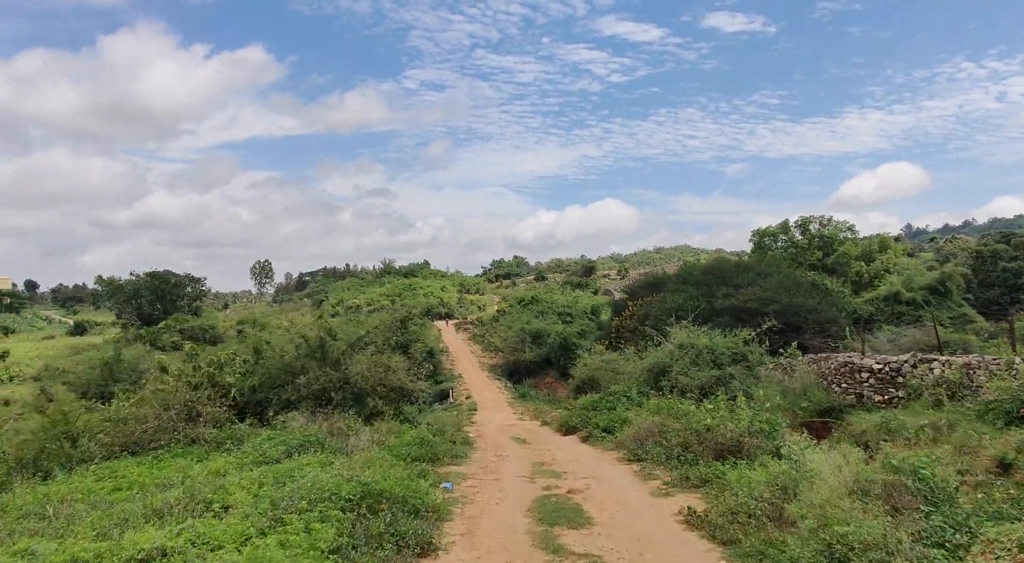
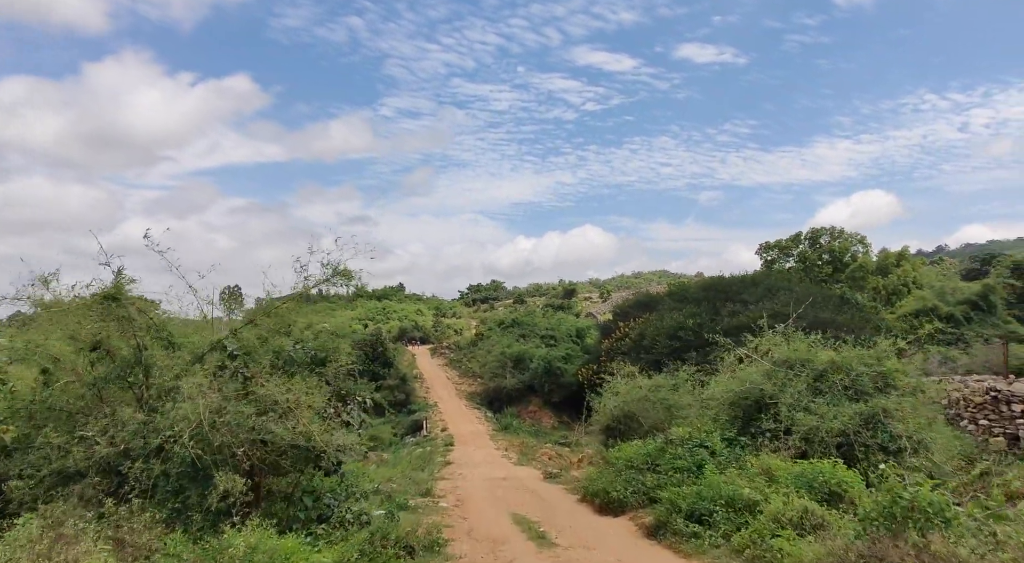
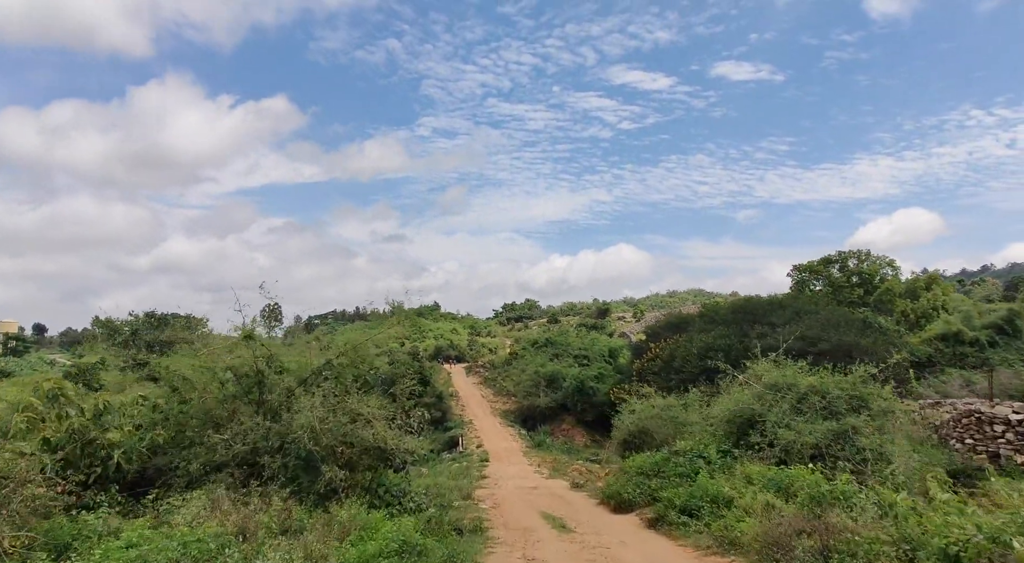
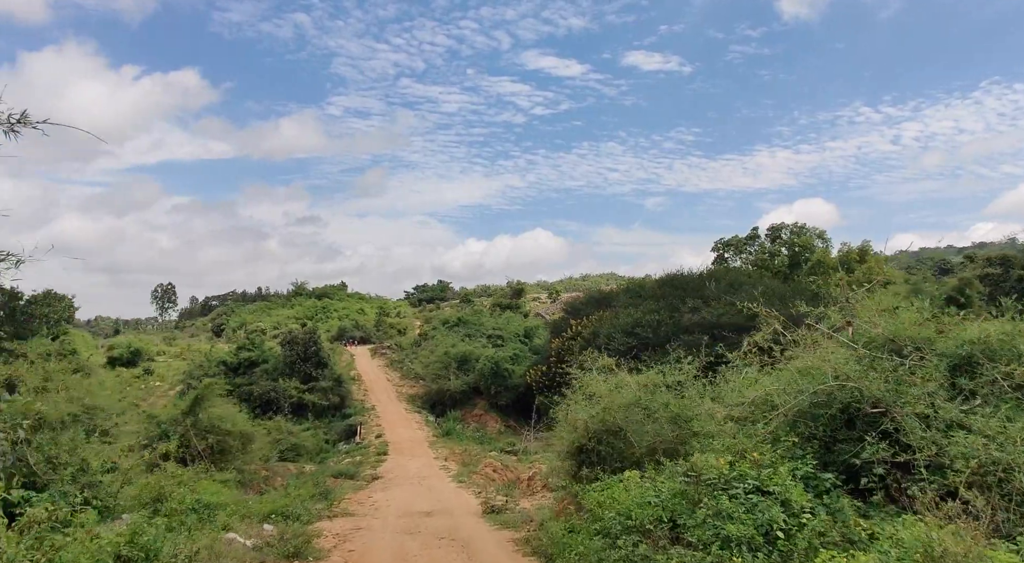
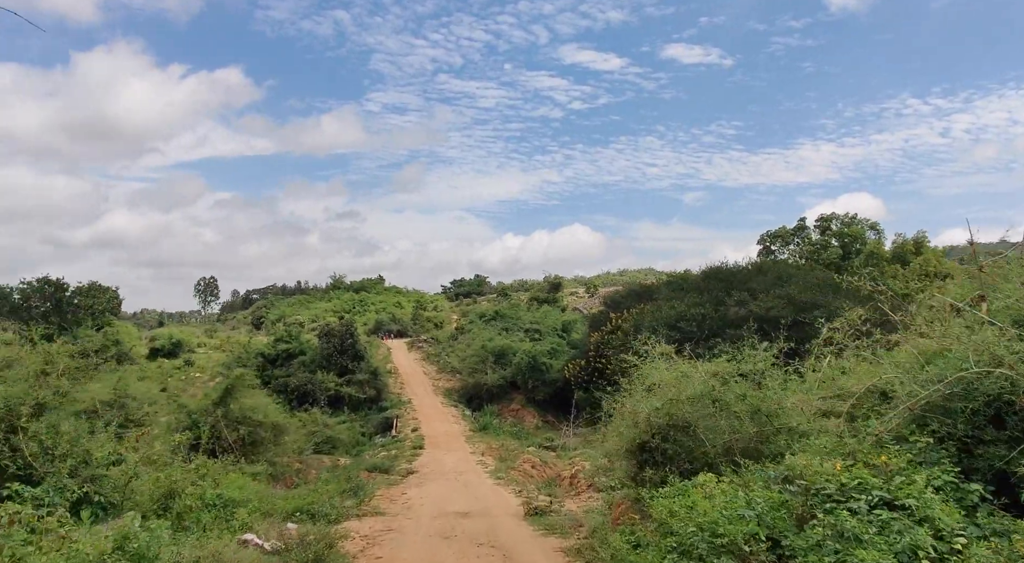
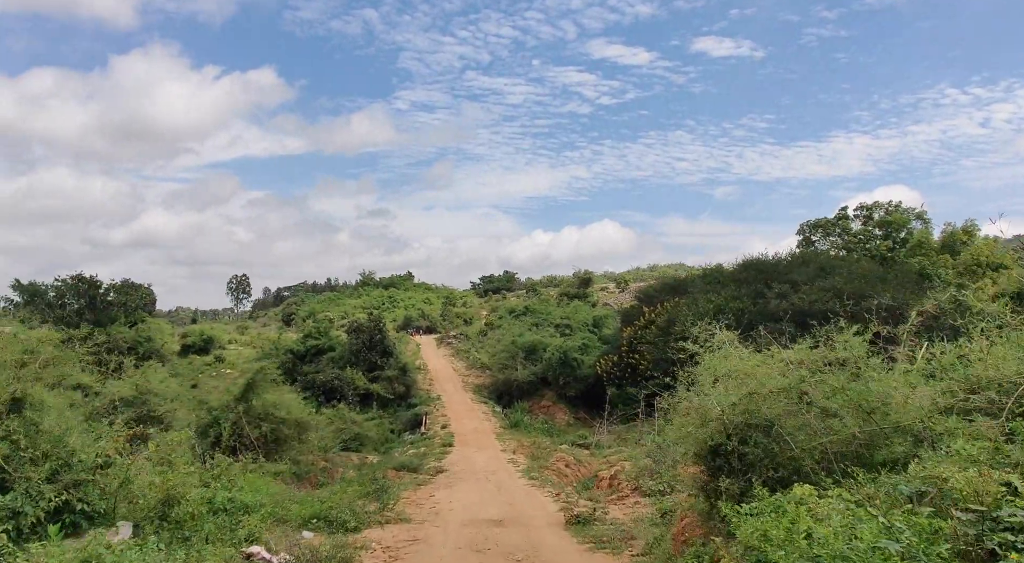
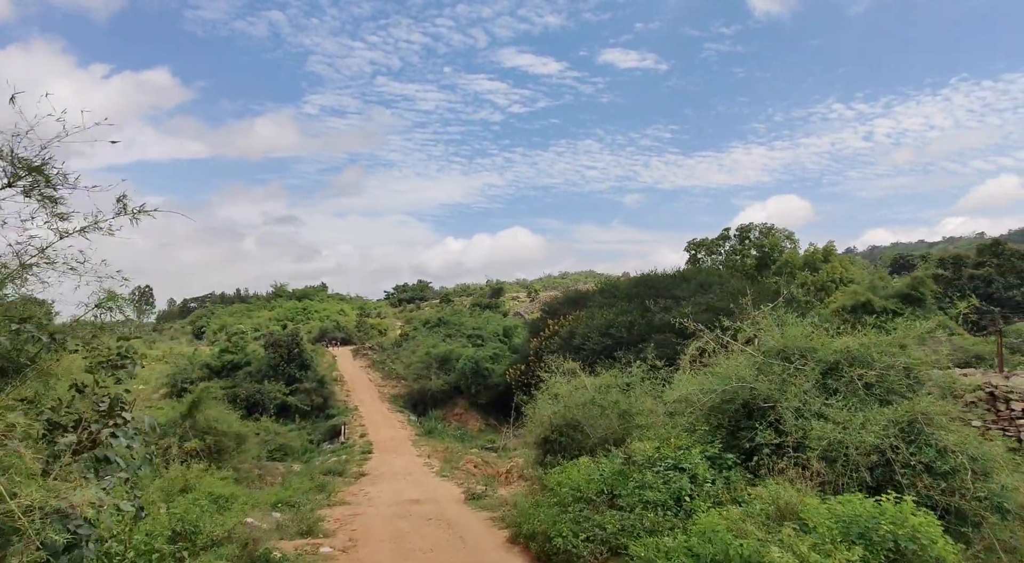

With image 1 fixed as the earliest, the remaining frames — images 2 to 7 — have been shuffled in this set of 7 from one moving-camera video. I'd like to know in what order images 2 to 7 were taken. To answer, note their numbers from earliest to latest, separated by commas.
3, 2, 7, 4, 5, 6
